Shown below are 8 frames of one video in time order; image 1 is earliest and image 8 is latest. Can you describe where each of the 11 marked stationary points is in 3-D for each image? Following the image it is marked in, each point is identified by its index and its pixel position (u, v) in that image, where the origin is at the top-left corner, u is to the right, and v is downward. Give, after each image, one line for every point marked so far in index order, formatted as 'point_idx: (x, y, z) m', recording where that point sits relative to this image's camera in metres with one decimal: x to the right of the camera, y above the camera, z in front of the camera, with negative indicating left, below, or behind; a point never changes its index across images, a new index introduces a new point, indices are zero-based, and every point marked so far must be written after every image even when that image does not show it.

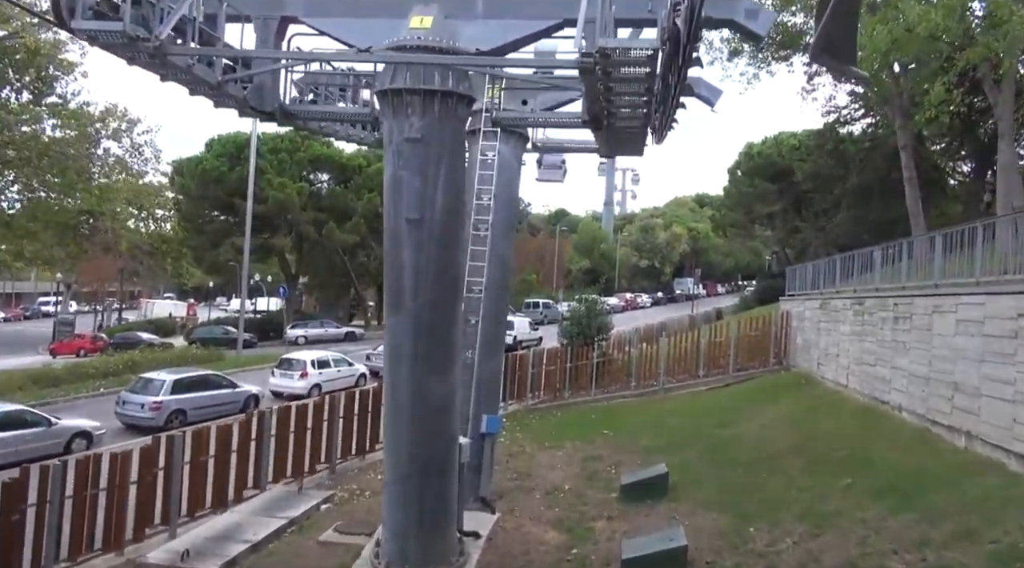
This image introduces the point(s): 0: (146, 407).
0: (-8.2, -2.8, +17.5) m
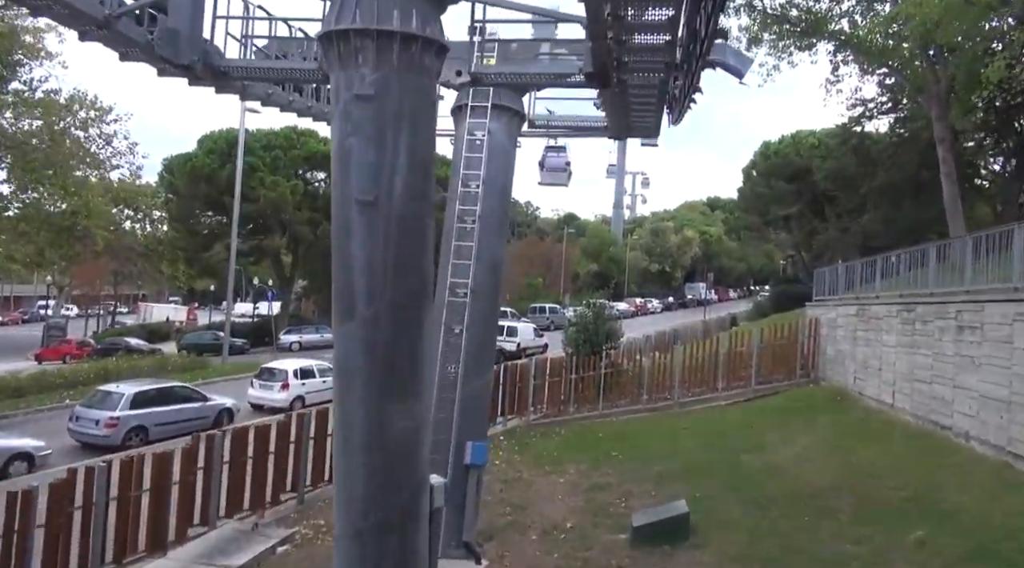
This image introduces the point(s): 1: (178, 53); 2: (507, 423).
0: (-8.2, -2.8, +15.7) m
1: (-2.9, +2.0, +6.8) m
2: (-0.1, -3.4, +18.9) m
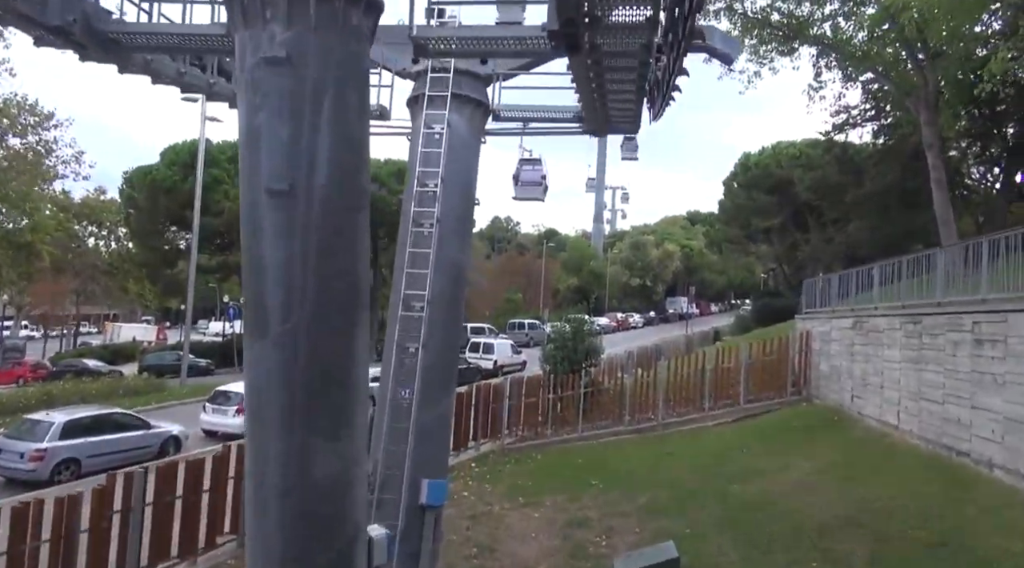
0: (-8.8, -3.1, +14.1) m
1: (-3.3, +1.9, +5.6) m
2: (-0.7, -3.7, +17.6) m
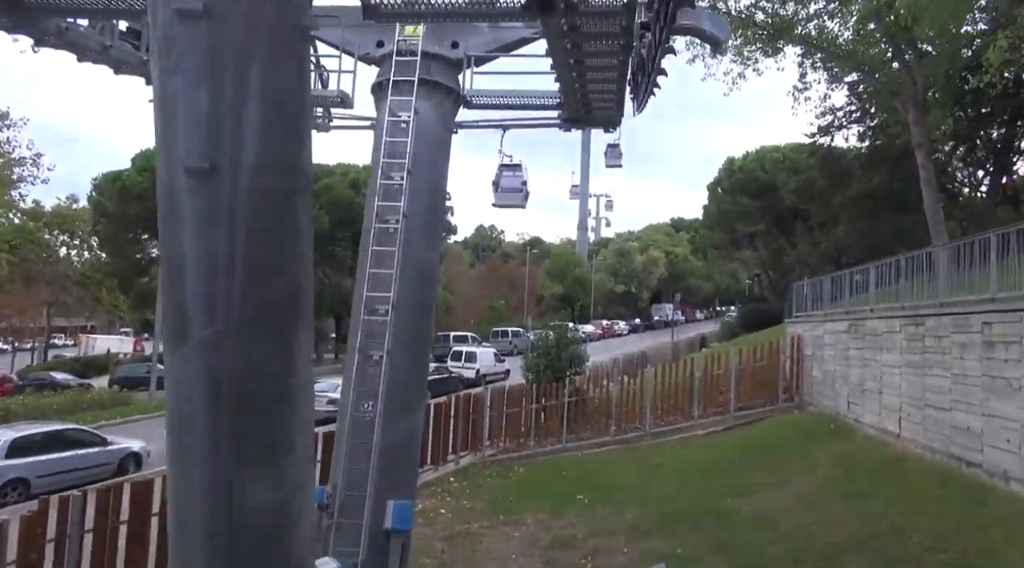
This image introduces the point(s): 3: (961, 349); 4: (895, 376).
0: (-9.1, -3.2, +13.1) m
1: (-3.5, +1.9, +4.7) m
2: (-1.1, -3.8, +16.8) m
3: (+5.5, -0.8, +9.5) m
4: (+5.6, -1.4, +11.5) m
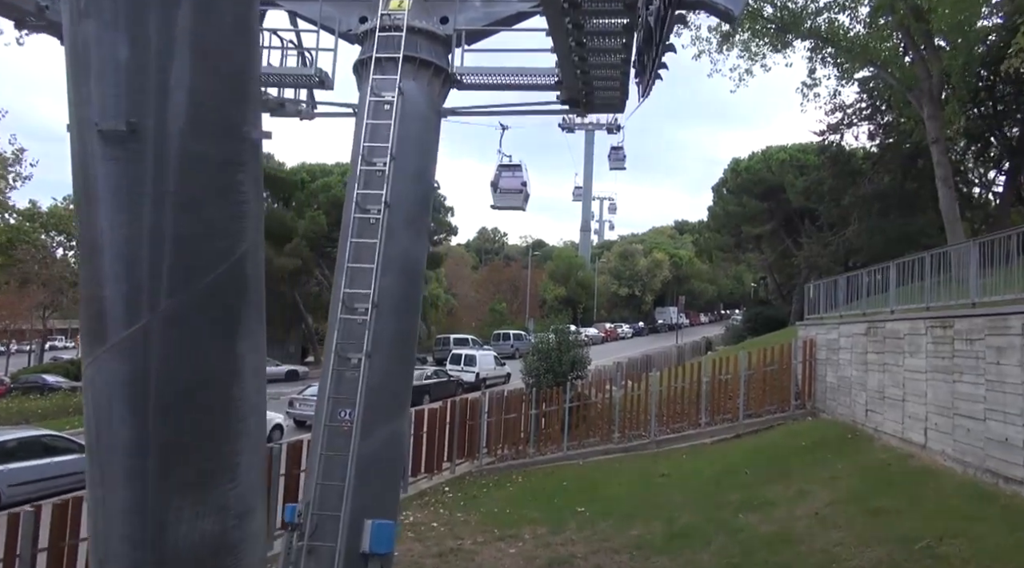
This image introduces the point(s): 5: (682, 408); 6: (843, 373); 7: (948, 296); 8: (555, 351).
0: (-9.2, -3.2, +12.4) m
1: (-3.6, +2.0, +4.0) m
2: (-1.2, -3.8, +16.0) m
3: (+5.4, -0.8, +8.7) m
4: (+5.6, -1.3, +10.7) m
5: (+3.7, -2.7, +17.2) m
6: (+6.1, -1.6, +14.3) m
7: (+6.0, -0.2, +10.8) m
8: (+1.1, -1.7, +19.4) m
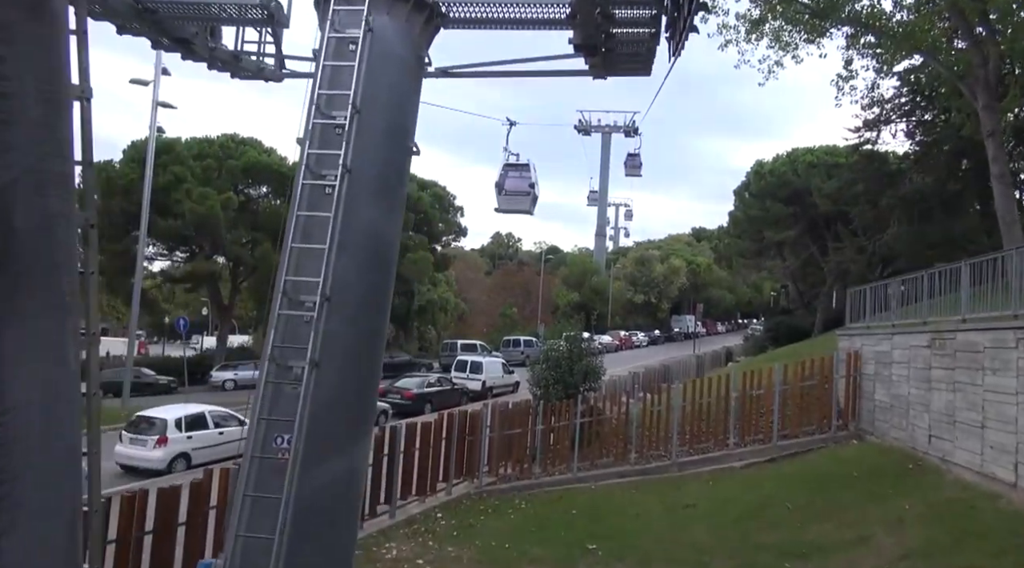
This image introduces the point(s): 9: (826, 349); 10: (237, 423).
0: (-9.2, -3.0, +10.8) m
1: (-3.7, +2.2, +2.3) m
2: (-1.1, -3.8, +14.2) m
3: (+5.4, -0.8, +6.8) m
4: (+5.6, -1.4, +8.8) m
5: (+3.8, -2.8, +15.3) m
6: (+6.1, -1.7, +12.4) m
7: (+6.0, -0.2, +8.9) m
8: (+1.2, -1.7, +17.6) m
9: (+7.6, -1.6, +19.2) m
10: (-6.2, -3.1, +17.6) m
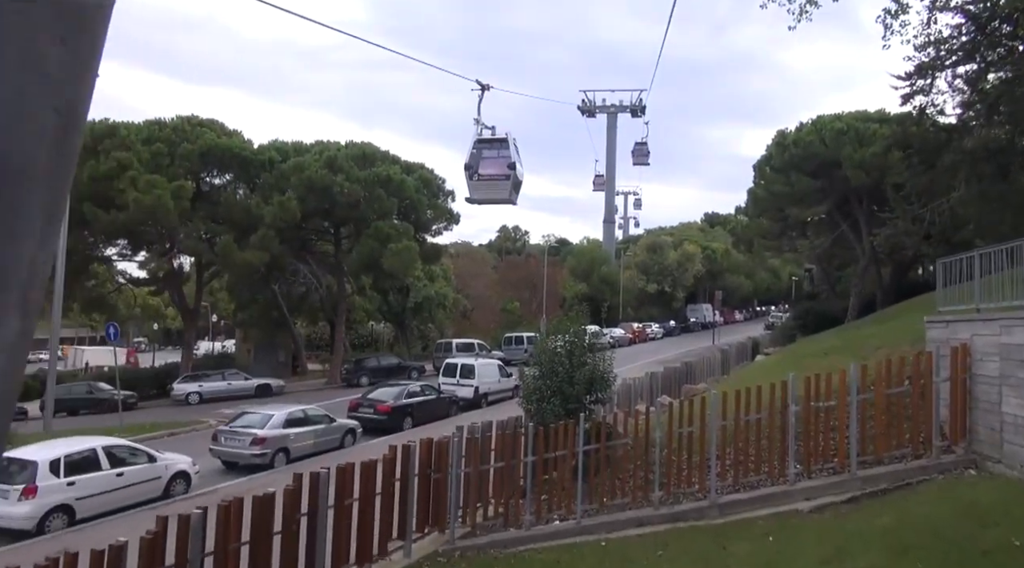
0: (-9.5, -3.1, +6.9) m
1: (-4.3, +2.2, -1.6) m
2: (-1.4, -3.5, +10.2) m
3: (+4.9, -0.4, +2.8) m
4: (+5.1, -1.0, +4.8) m
5: (+3.5, -2.4, +11.3) m
6: (+5.7, -1.3, +8.3) m
7: (+5.5, +0.2, +4.8) m
8: (+0.9, -1.4, +13.6) m
9: (+7.3, -1.1, +15.1) m
10: (-6.4, -3.1, +13.7) m
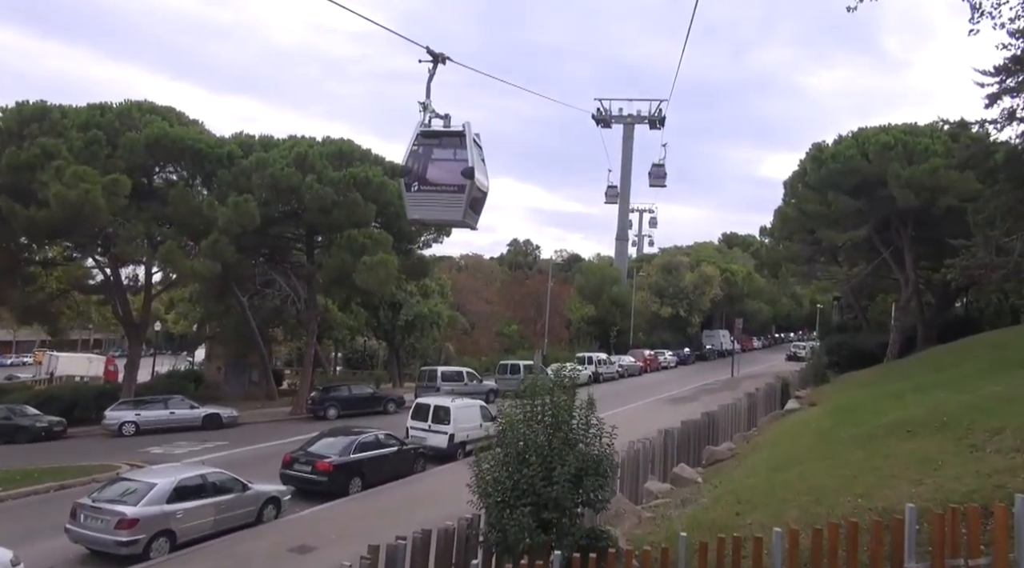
0: (-10.2, -3.2, +2.7) m
1: (-5.0, +2.1, -5.9) m
2: (-2.1, -3.9, +5.9) m
3: (+4.2, -0.9, -1.7) m
4: (+4.5, -1.5, +0.3) m
5: (+2.9, -3.0, +6.9) m
6: (+5.1, -1.9, +3.9) m
7: (+4.9, -0.3, +0.4) m
8: (+0.3, -1.9, +9.2) m
9: (+6.8, -1.8, +10.6) m
10: (-7.0, -3.4, +9.4) m
